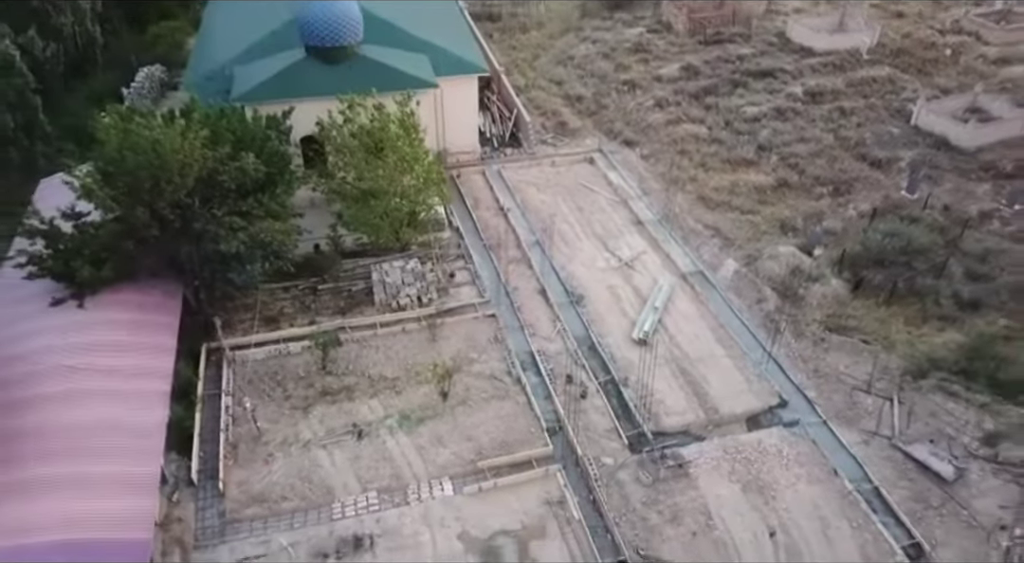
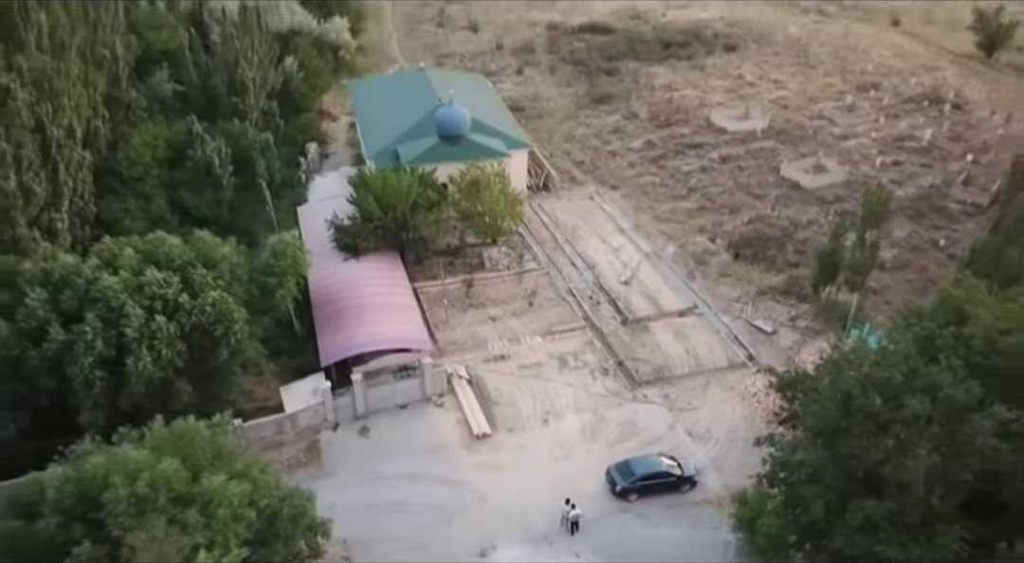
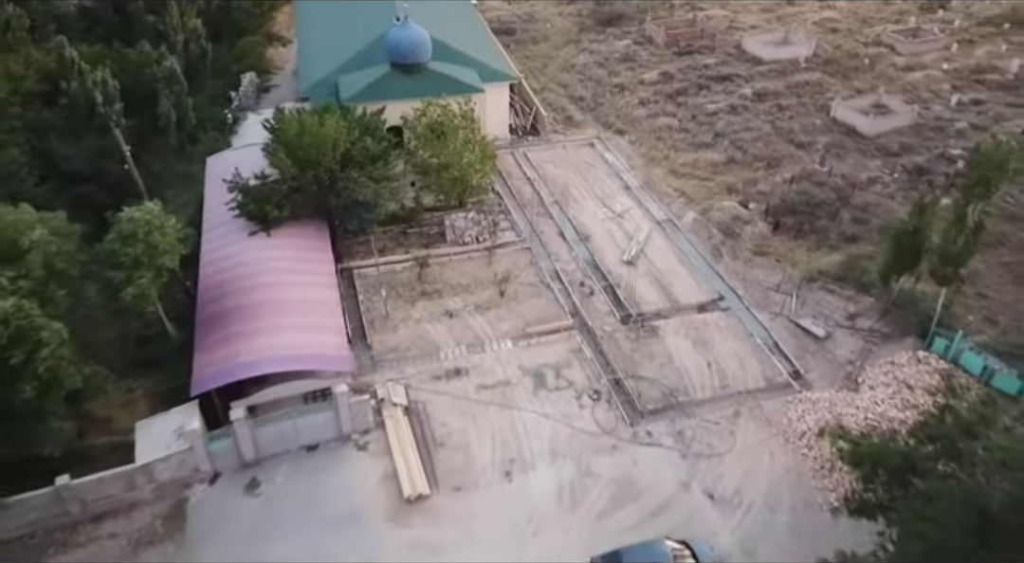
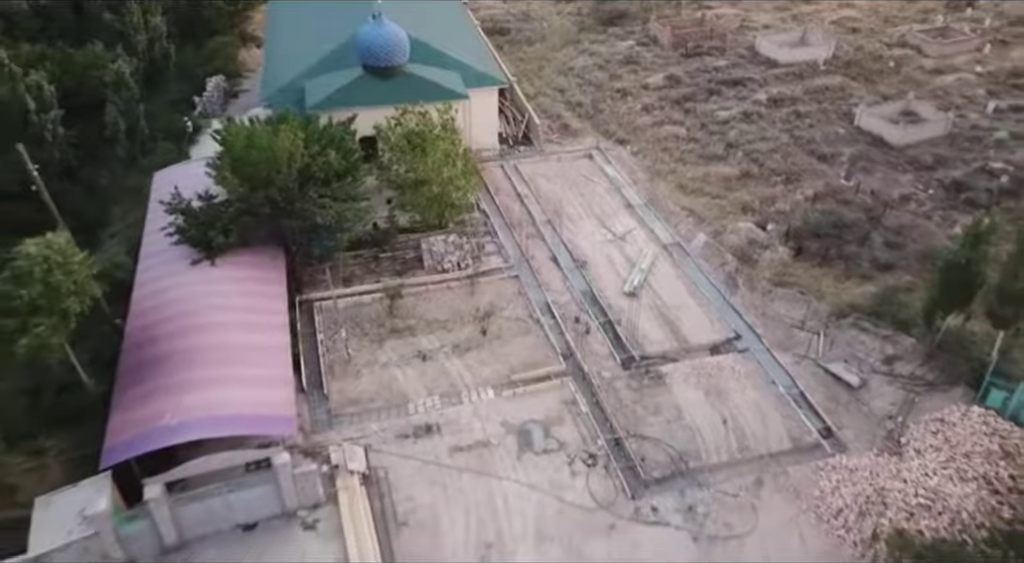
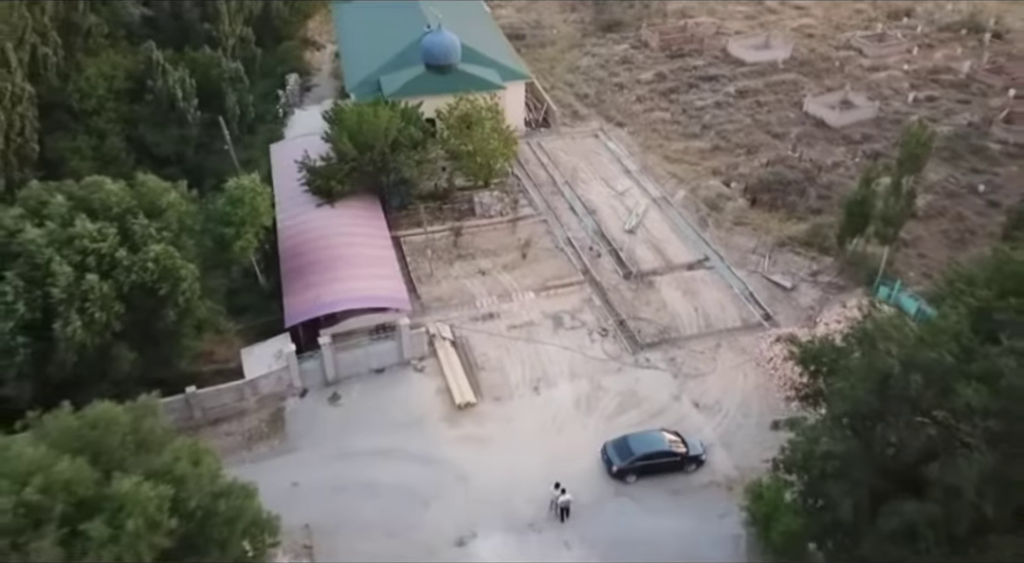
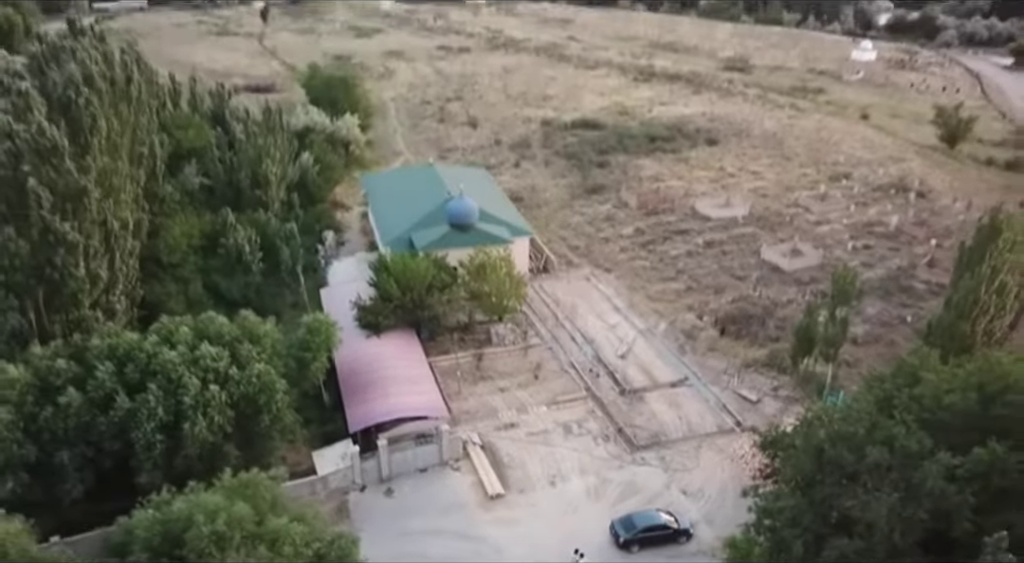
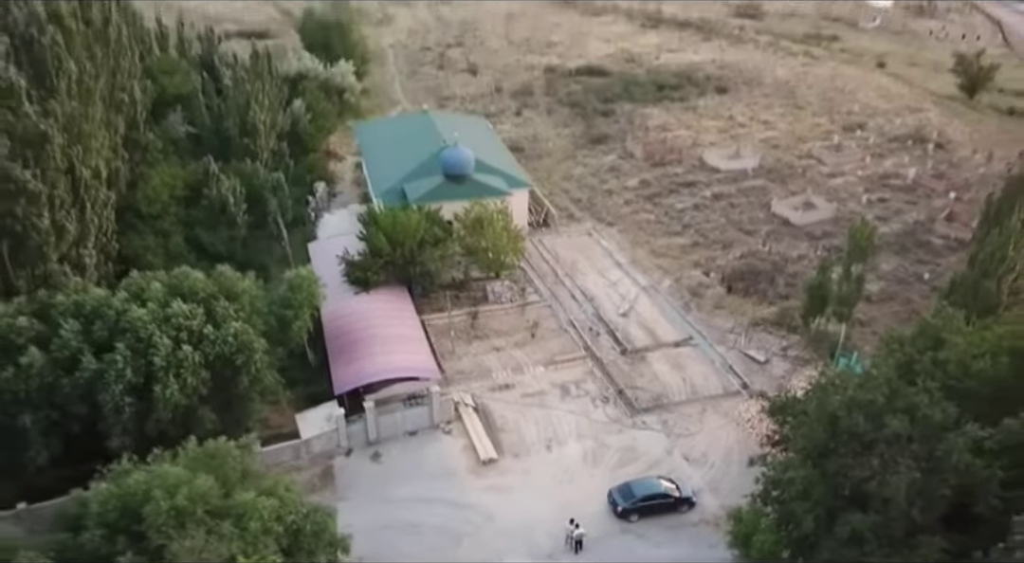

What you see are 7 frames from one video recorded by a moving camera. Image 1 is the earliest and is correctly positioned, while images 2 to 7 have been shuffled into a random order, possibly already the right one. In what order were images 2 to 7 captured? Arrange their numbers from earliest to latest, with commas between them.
4, 3, 5, 2, 7, 6
